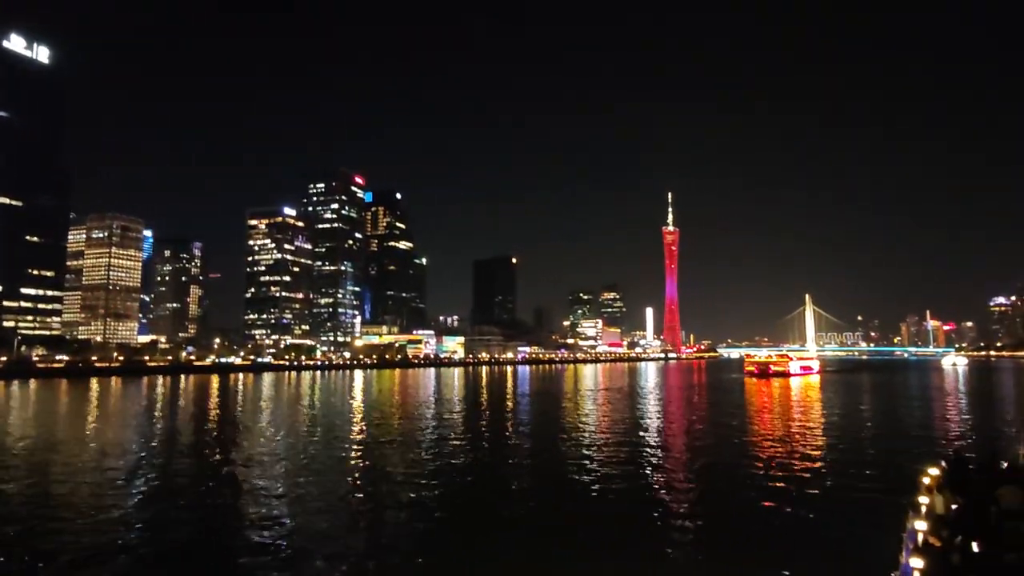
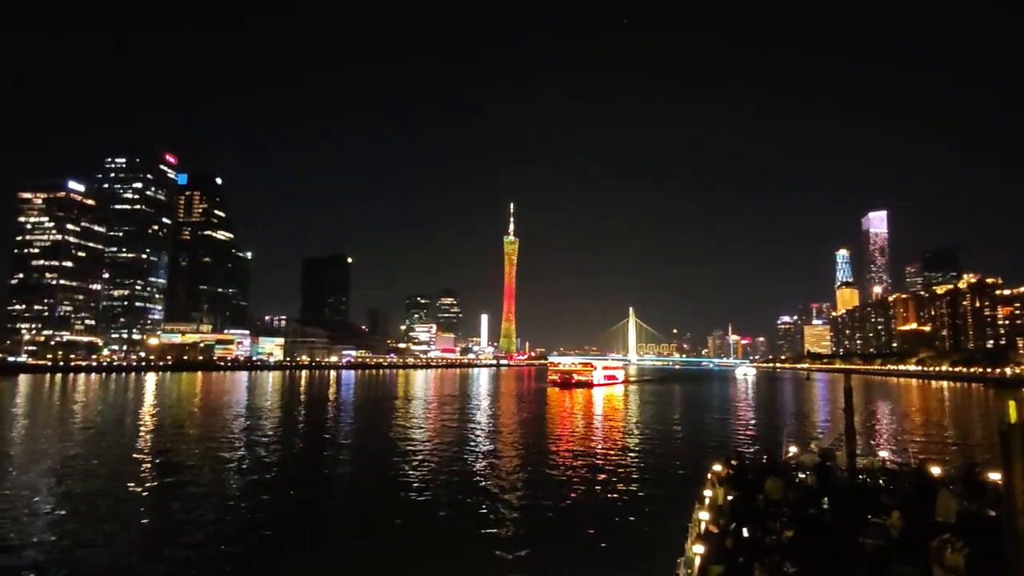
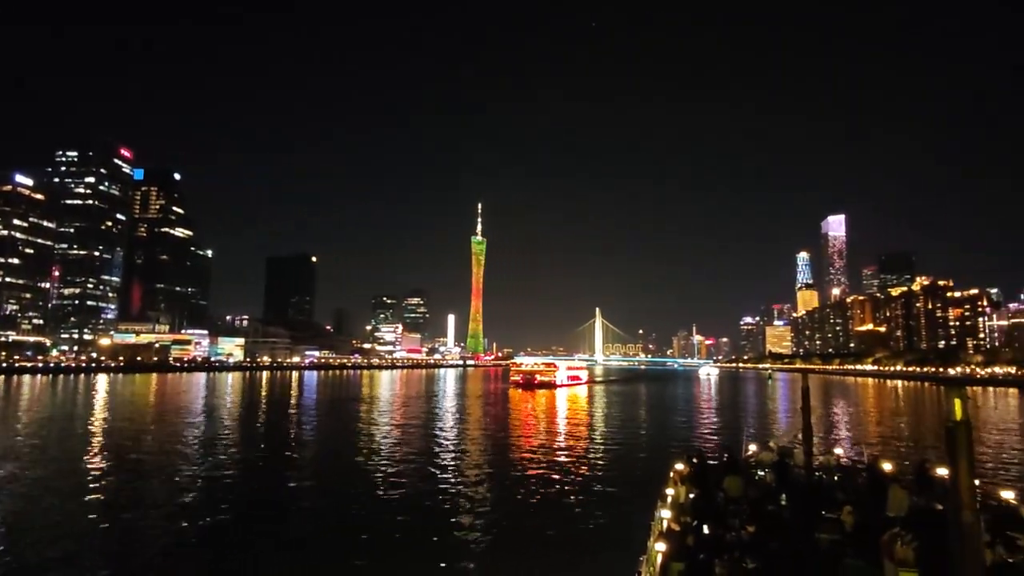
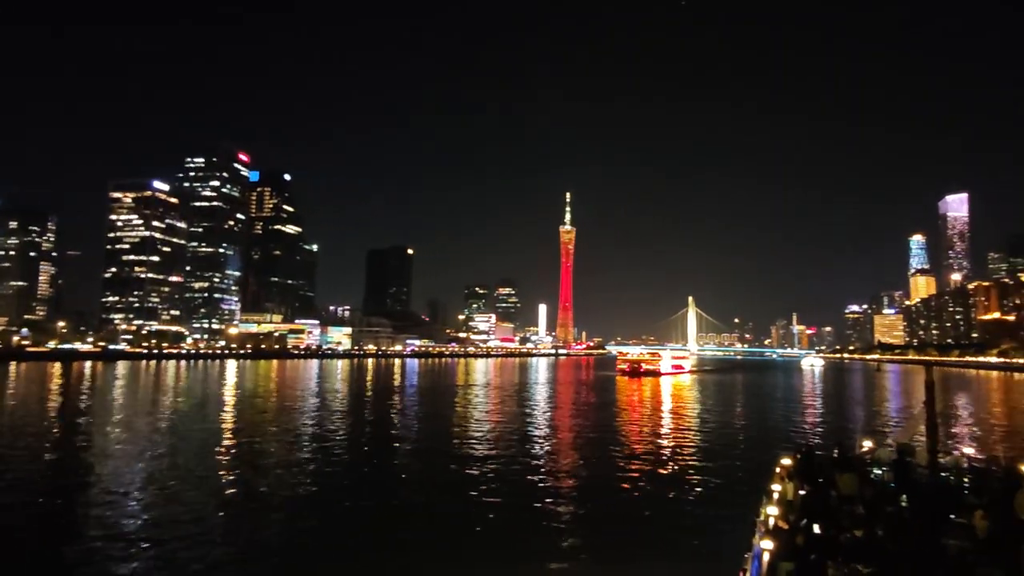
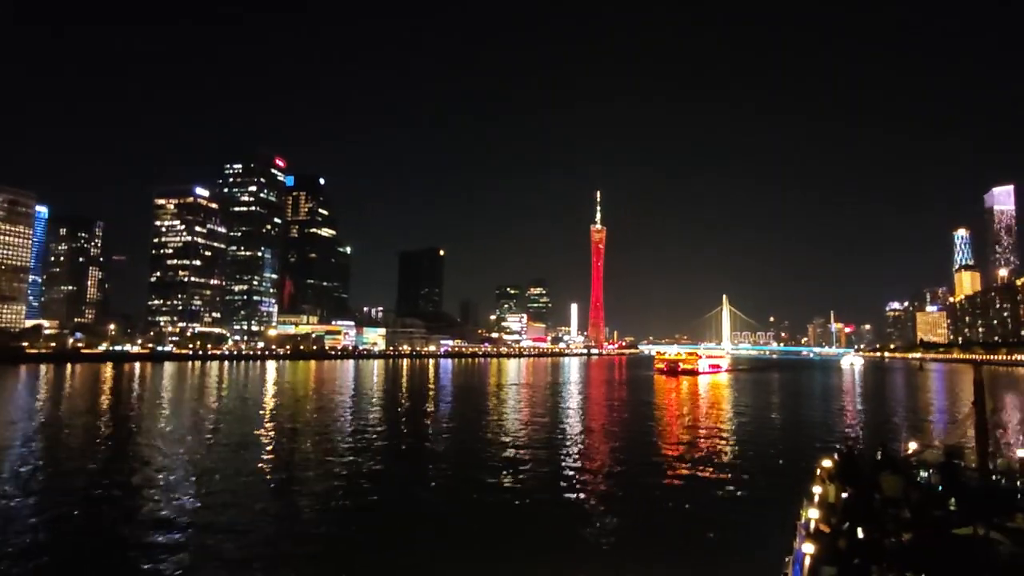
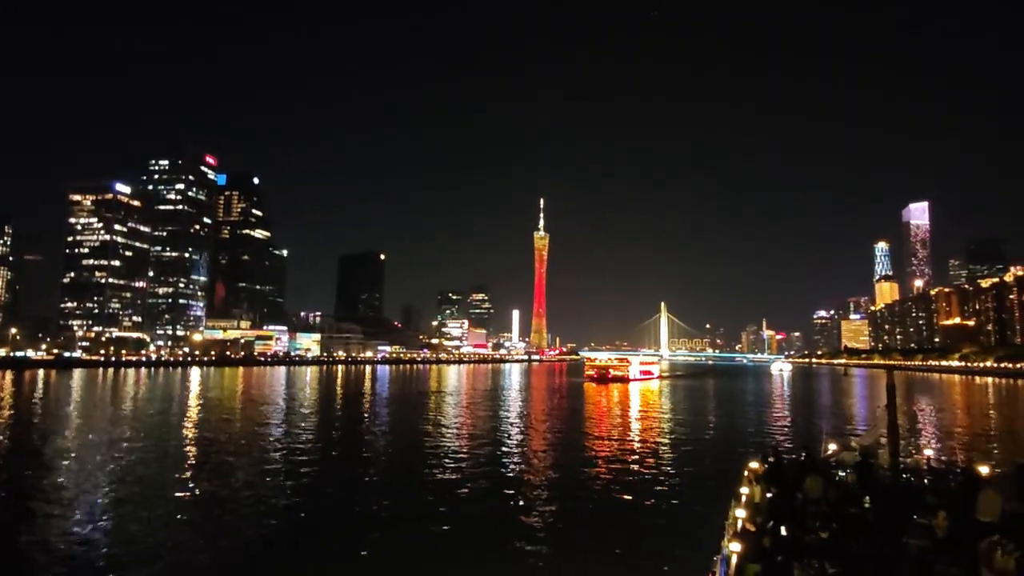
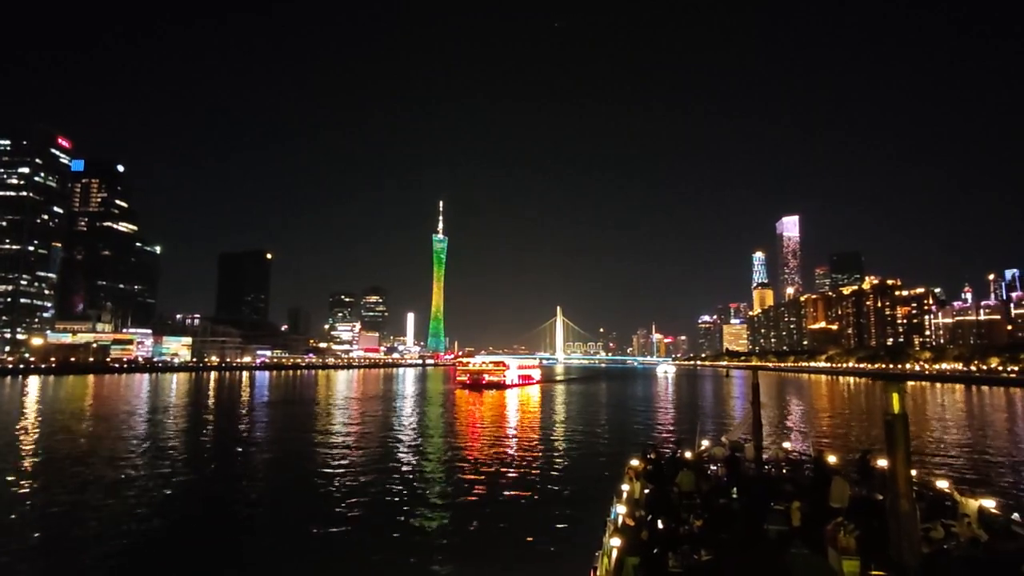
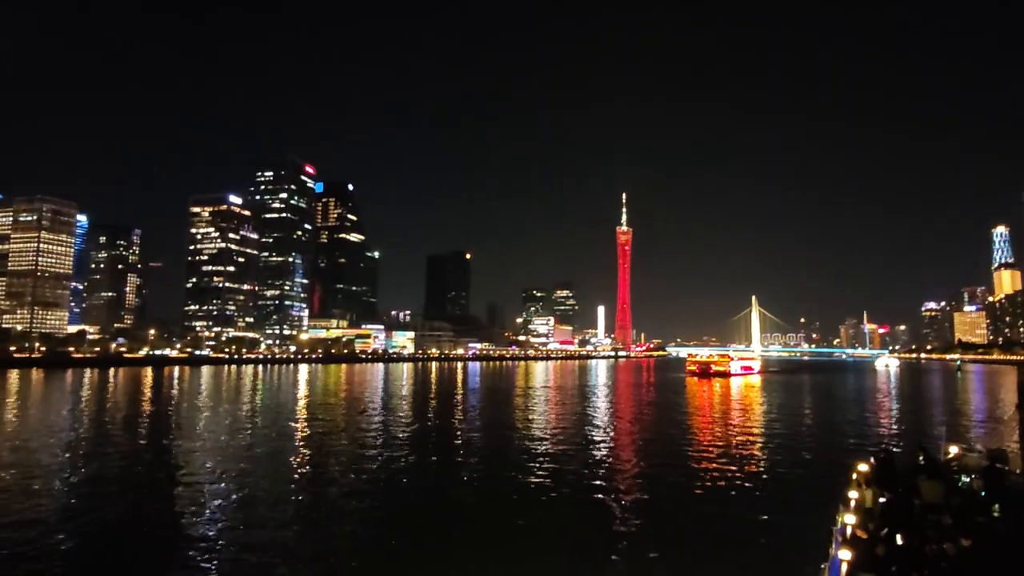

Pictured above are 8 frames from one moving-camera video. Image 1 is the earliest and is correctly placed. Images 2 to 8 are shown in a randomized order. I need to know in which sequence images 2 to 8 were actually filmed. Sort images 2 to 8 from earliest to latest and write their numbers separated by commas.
8, 5, 4, 6, 2, 3, 7
